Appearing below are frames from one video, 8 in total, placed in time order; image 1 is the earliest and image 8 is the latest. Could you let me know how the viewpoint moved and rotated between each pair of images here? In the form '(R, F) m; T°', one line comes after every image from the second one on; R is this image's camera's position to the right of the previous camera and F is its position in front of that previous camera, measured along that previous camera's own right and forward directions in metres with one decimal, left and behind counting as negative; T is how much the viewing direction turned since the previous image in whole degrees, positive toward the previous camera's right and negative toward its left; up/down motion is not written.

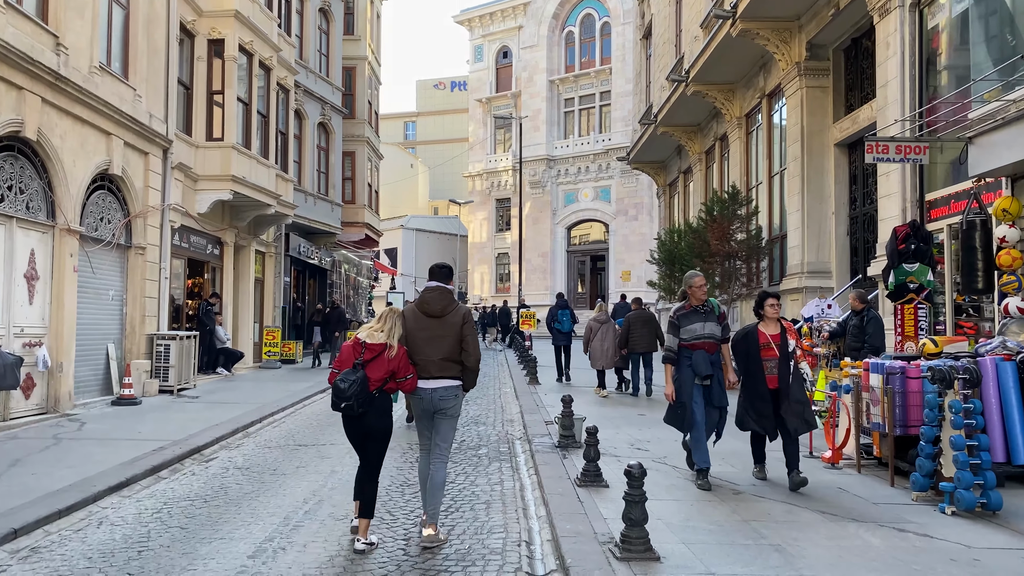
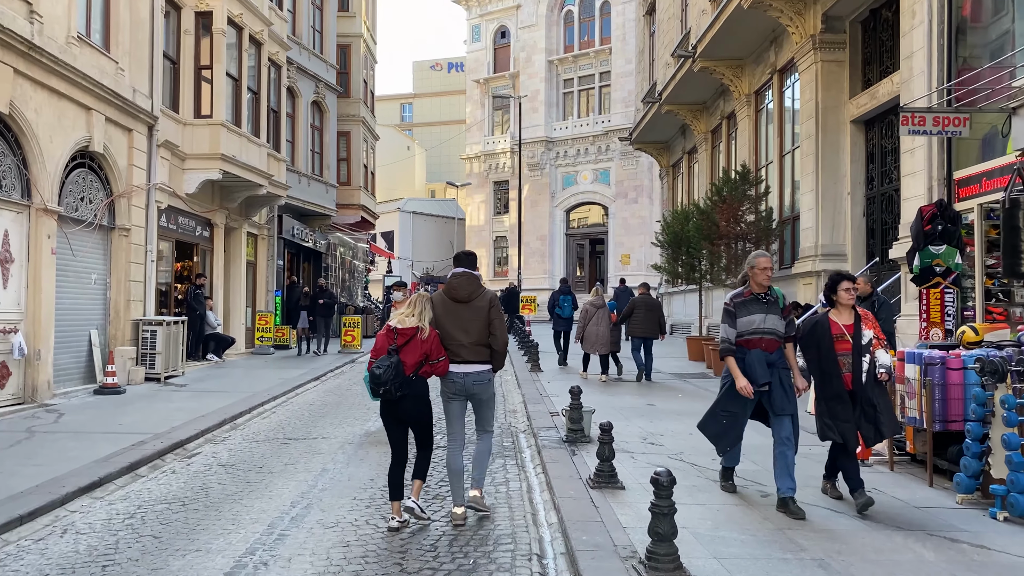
(-0.1, +0.6) m; 0°
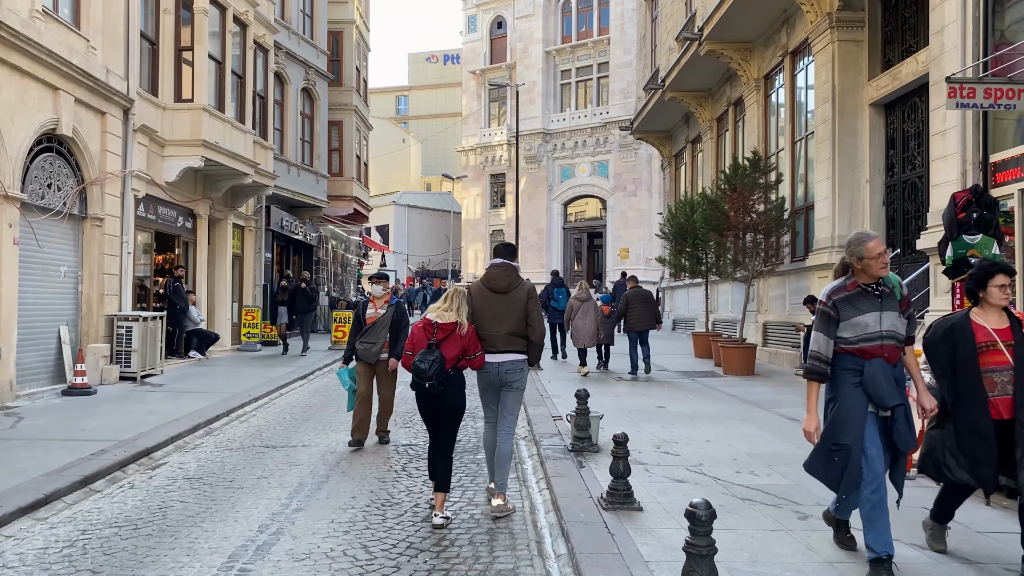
(0.0, +0.8) m; 0°
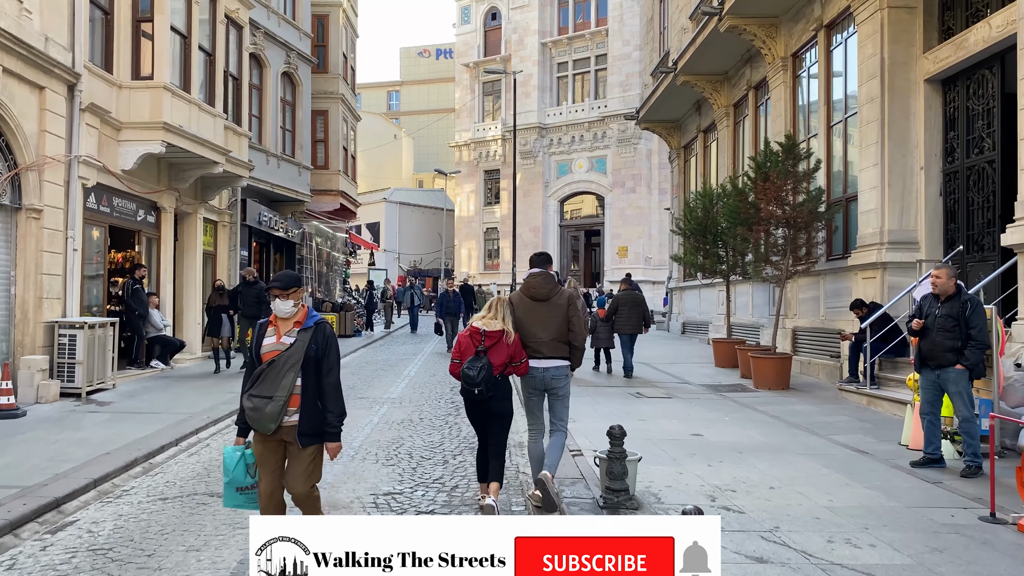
(-0.1, +1.6) m; +1°
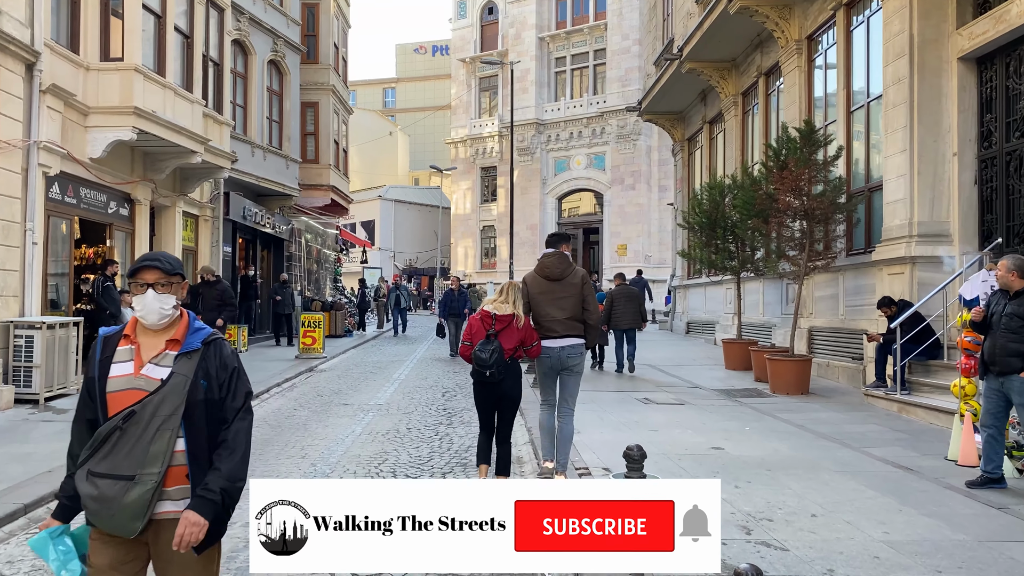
(0.0, +0.9) m; 0°
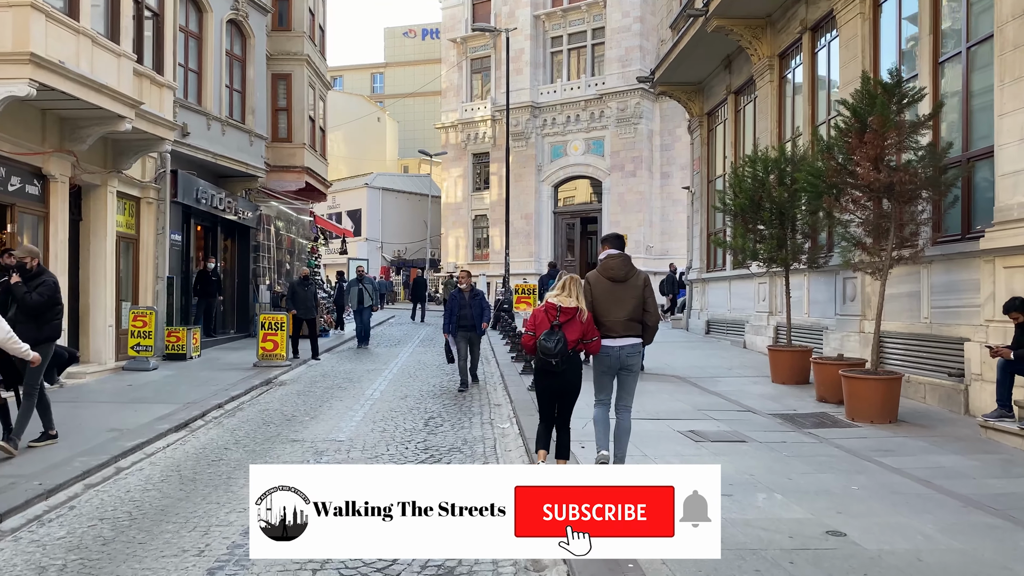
(-0.1, +2.5) m; +1°
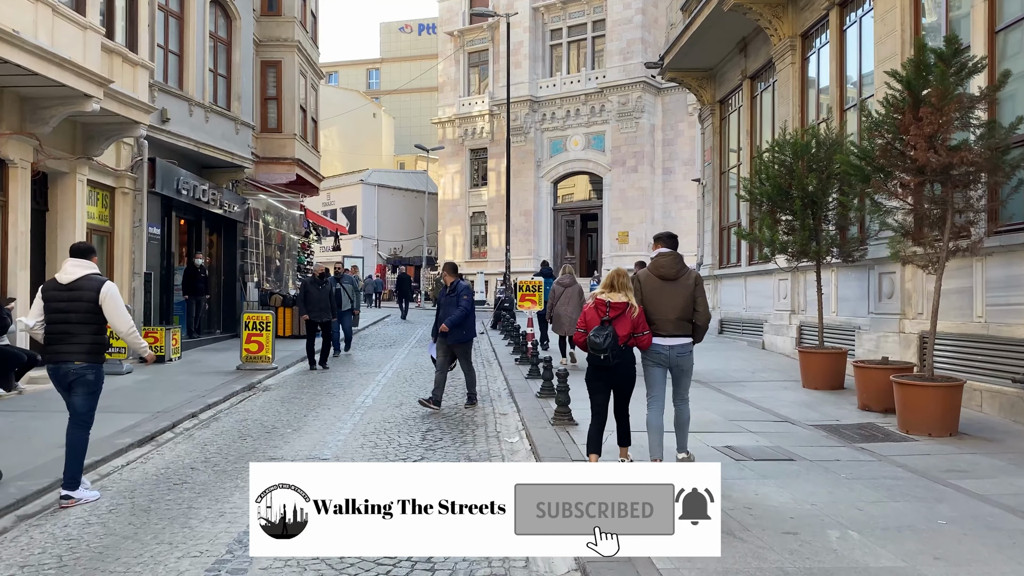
(-0.1, +1.0) m; 0°
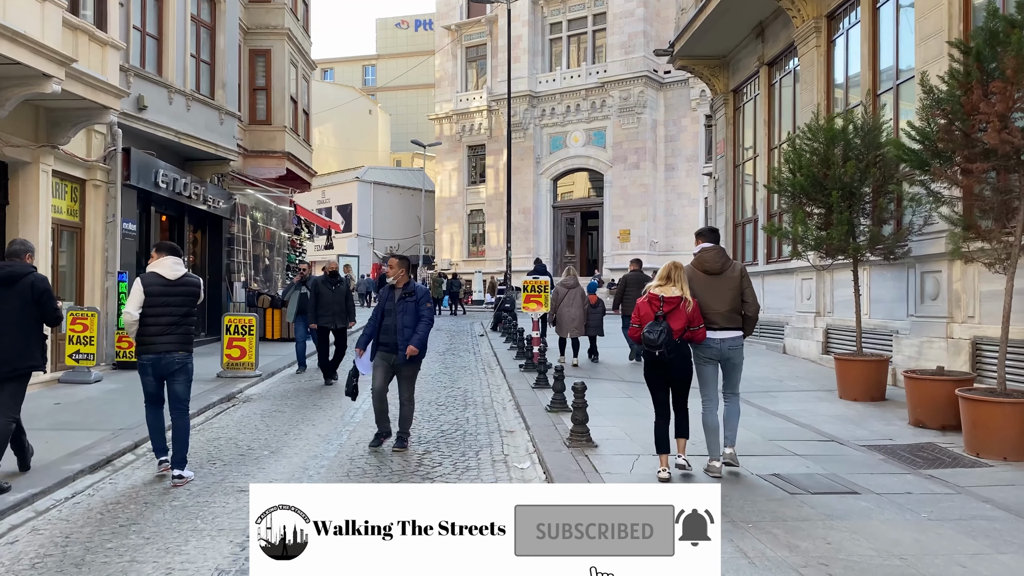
(-0.1, +1.0) m; 0°
